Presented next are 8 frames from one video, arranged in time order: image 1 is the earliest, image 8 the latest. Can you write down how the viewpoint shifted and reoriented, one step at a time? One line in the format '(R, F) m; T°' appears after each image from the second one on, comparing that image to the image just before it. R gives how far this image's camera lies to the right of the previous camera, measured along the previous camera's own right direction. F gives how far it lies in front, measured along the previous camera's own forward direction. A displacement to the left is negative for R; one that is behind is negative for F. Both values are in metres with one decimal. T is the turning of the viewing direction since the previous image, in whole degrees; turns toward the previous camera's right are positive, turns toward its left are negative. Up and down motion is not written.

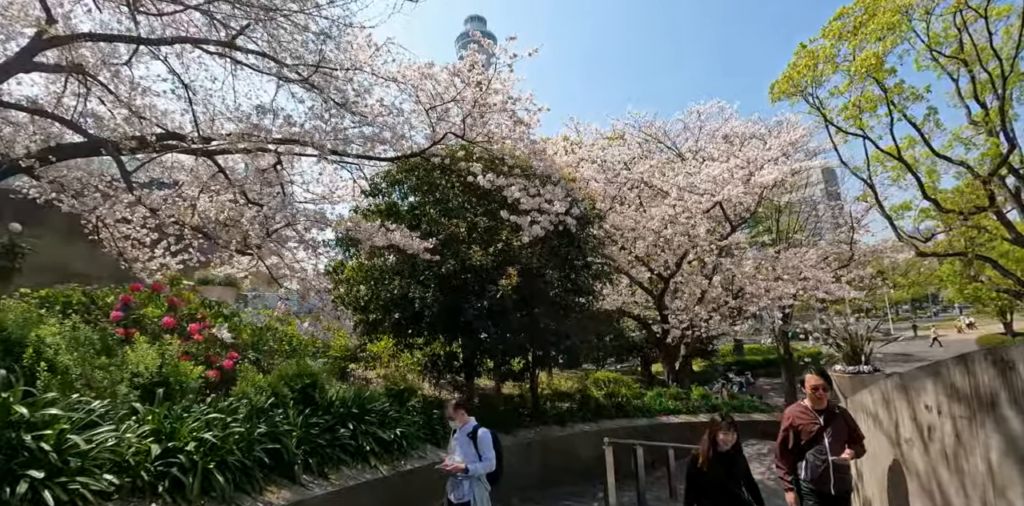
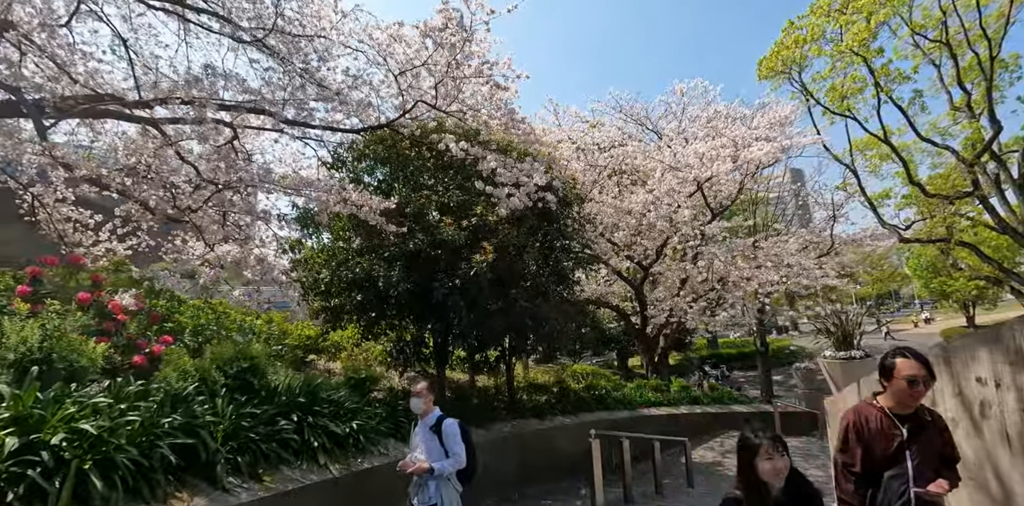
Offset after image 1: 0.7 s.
(0.0, +0.5) m; +3°
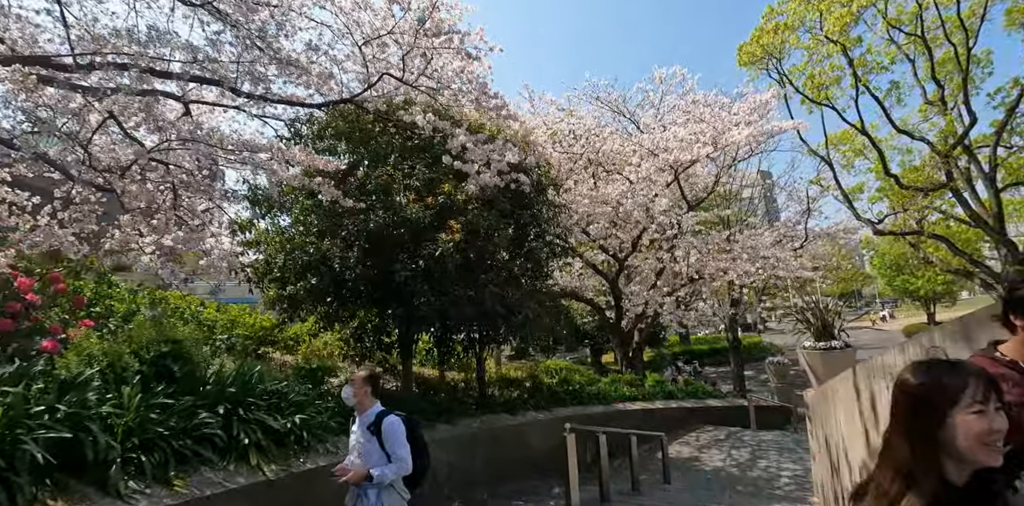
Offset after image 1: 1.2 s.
(0.0, +0.4) m; +3°
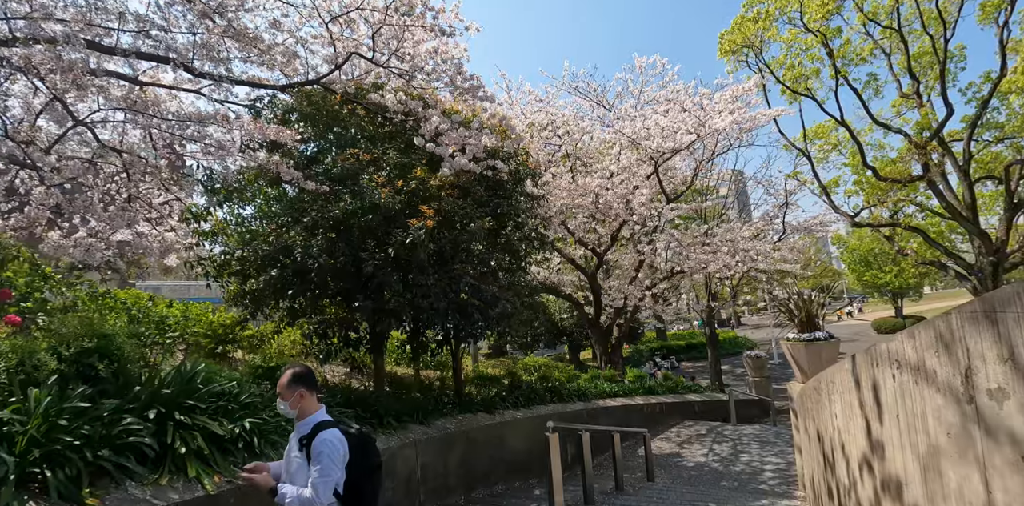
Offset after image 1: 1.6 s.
(0.0, +0.3) m; +2°
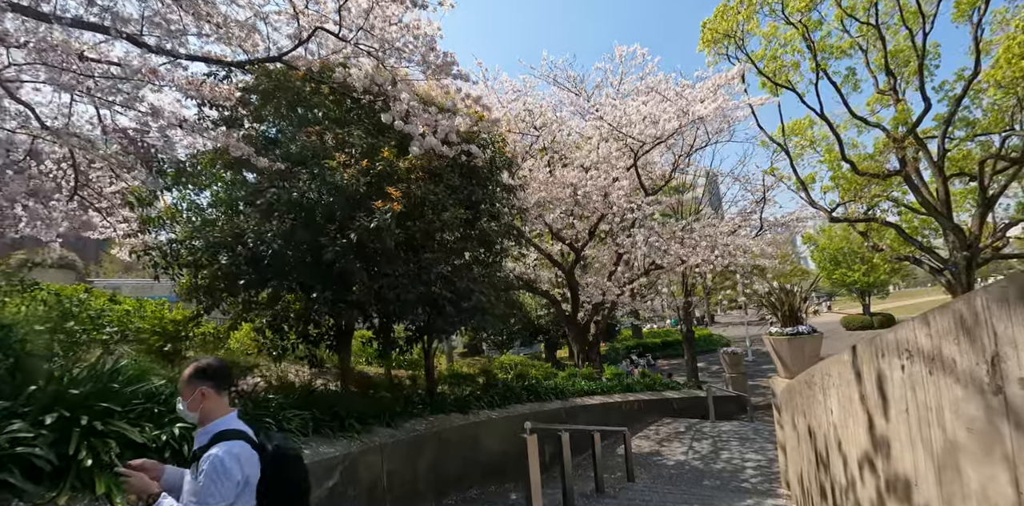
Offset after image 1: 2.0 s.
(0.0, +0.3) m; +2°
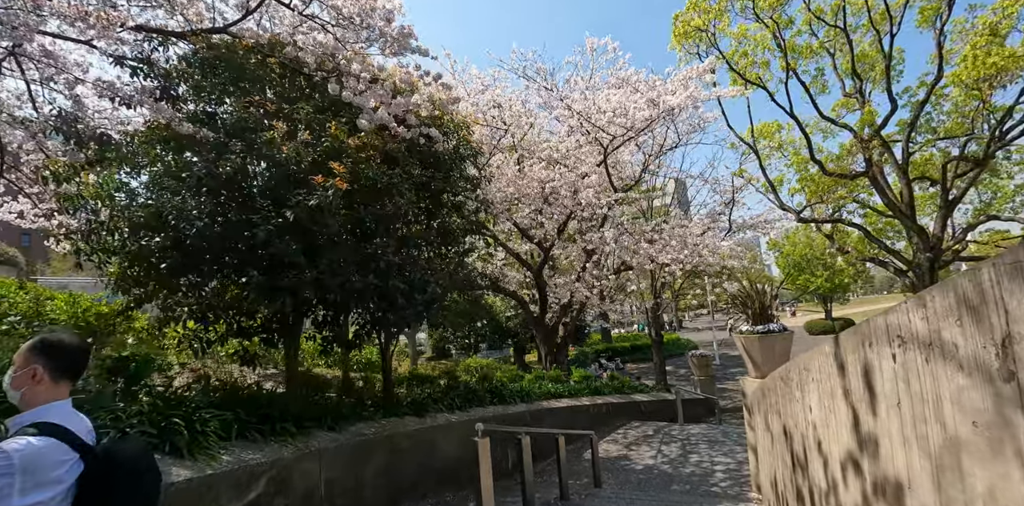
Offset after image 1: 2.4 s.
(+0.1, +0.3) m; +3°
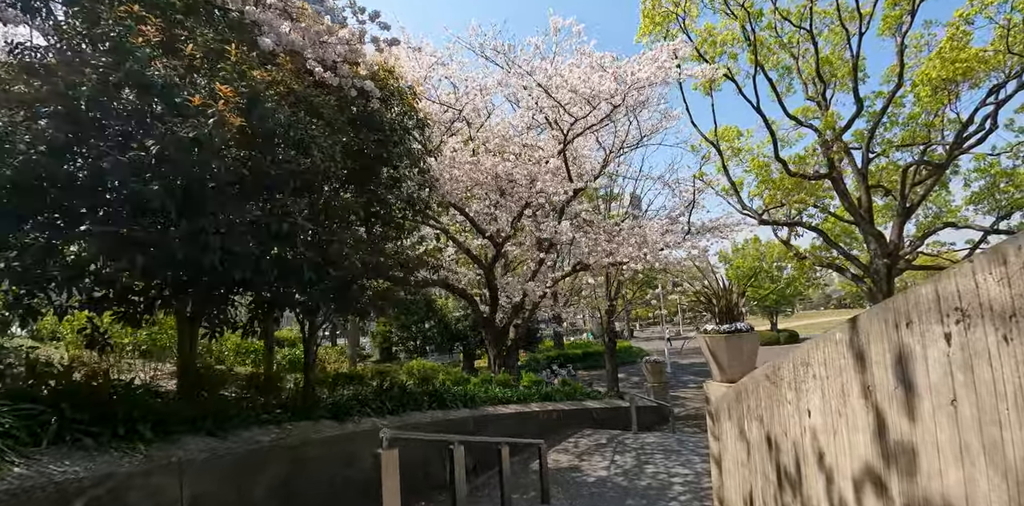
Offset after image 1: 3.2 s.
(+0.1, +0.7) m; +5°
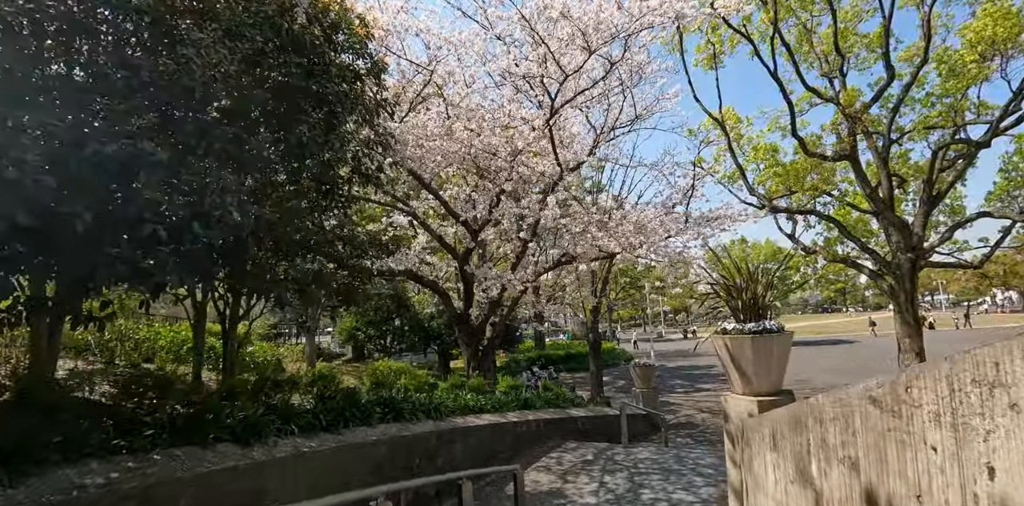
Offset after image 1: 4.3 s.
(+0.1, +1.2) m; +2°
